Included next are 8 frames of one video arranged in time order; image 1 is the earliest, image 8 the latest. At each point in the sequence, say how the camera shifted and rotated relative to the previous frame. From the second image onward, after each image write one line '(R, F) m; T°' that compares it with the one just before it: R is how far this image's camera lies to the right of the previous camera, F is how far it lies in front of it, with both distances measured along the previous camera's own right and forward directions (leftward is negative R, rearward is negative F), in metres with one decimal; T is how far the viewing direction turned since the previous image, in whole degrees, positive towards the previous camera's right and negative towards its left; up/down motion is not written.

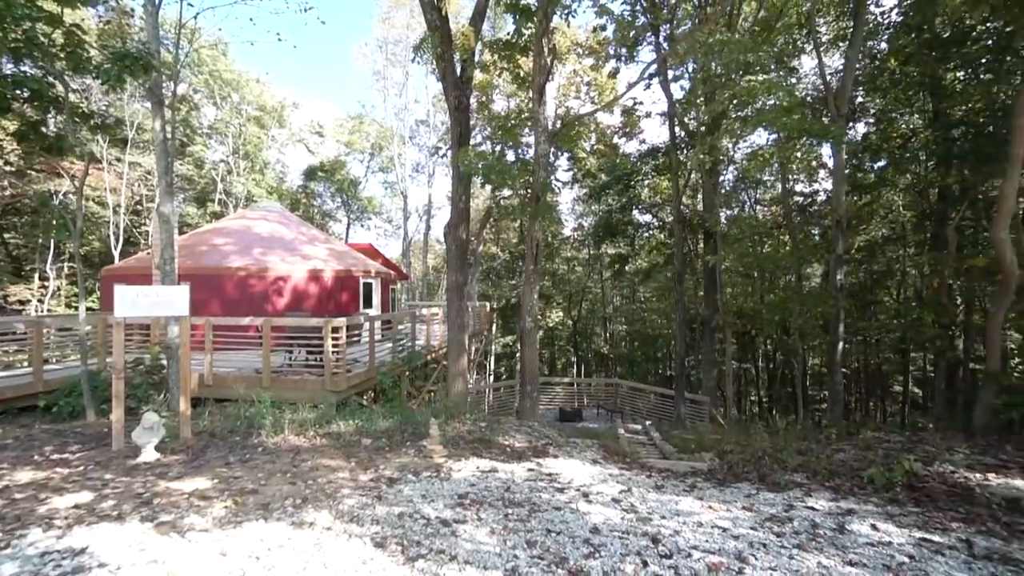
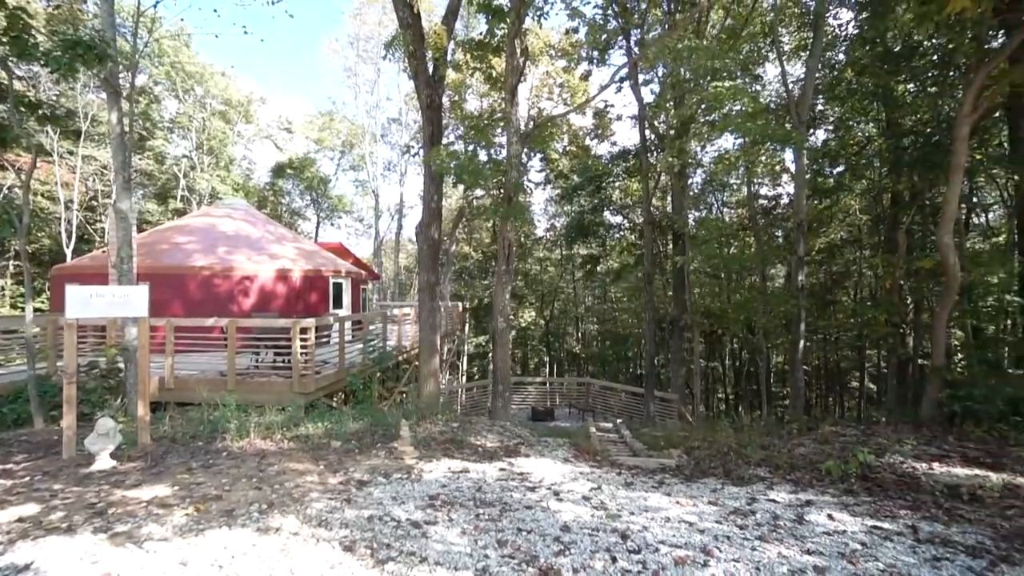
(0.0, 0.0) m; +3°
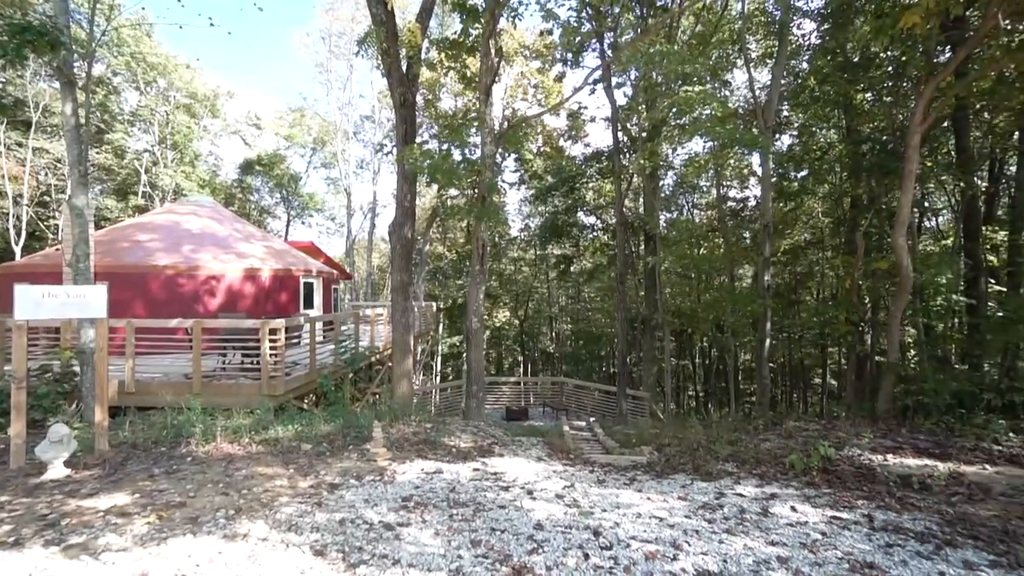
(0.0, 0.0) m; +3°
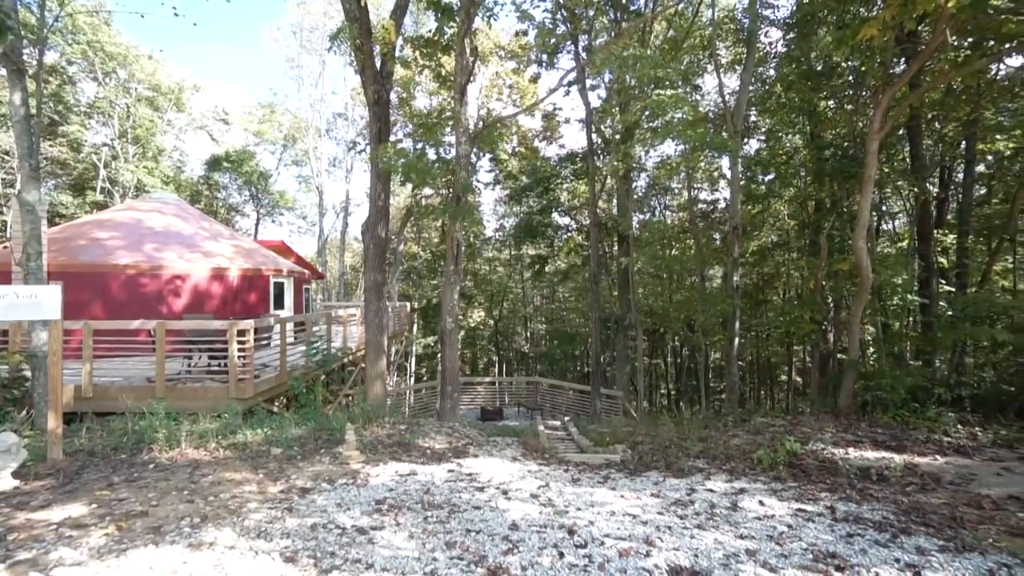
(0.0, 0.0) m; +3°
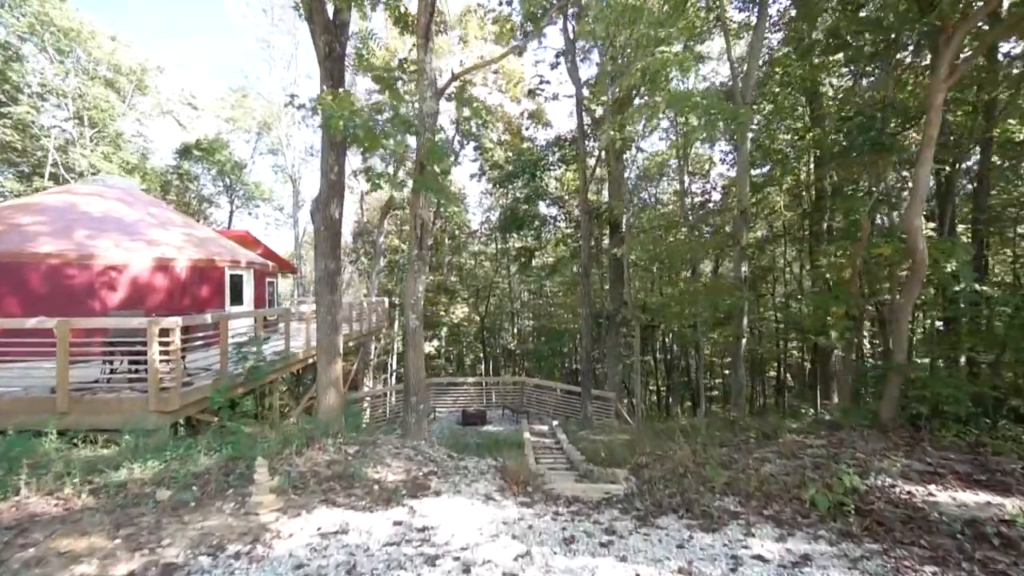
(+0.1, +1.2) m; +1°
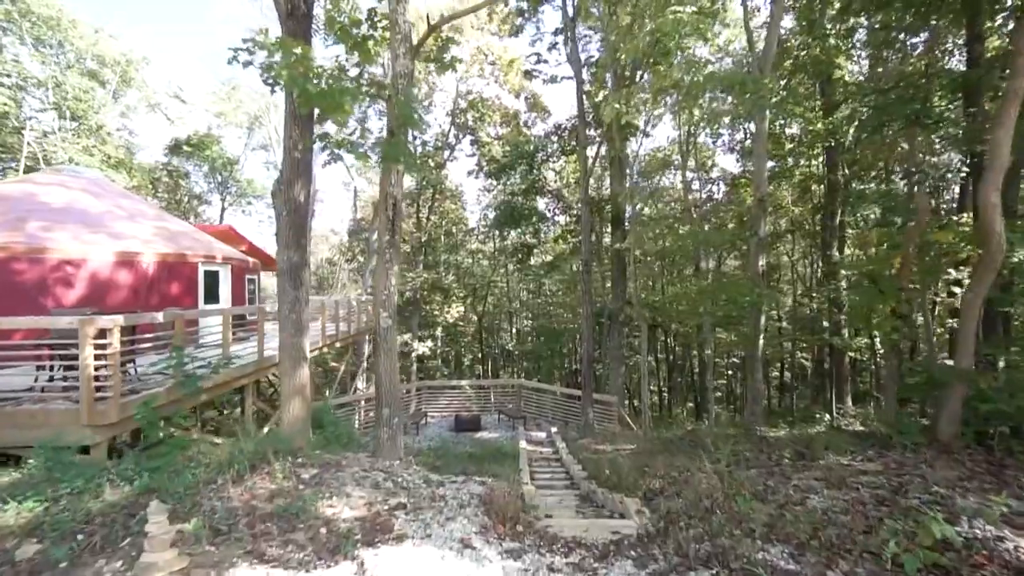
(+0.1, +0.8) m; 0°
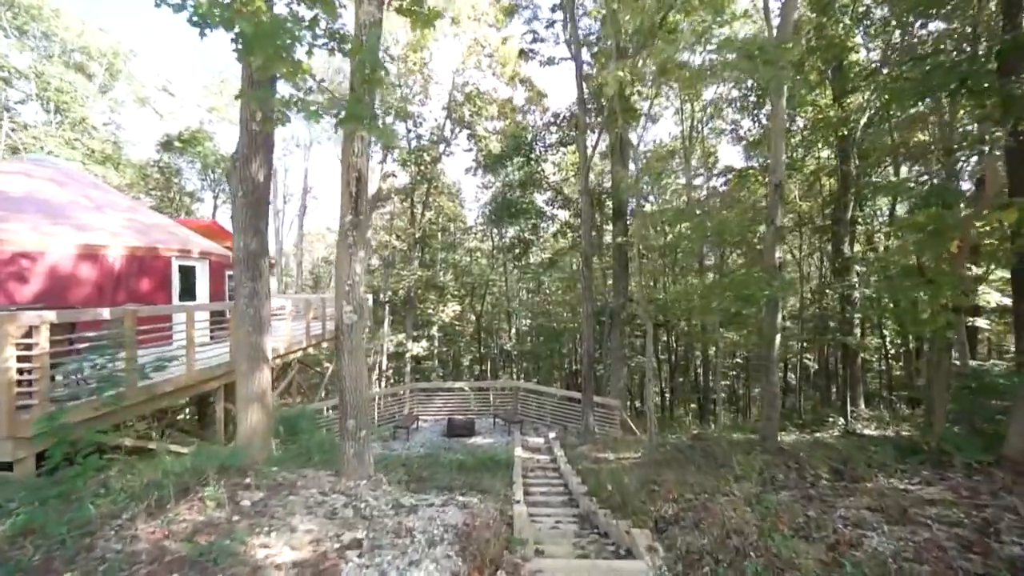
(+0.1, +0.7) m; 0°
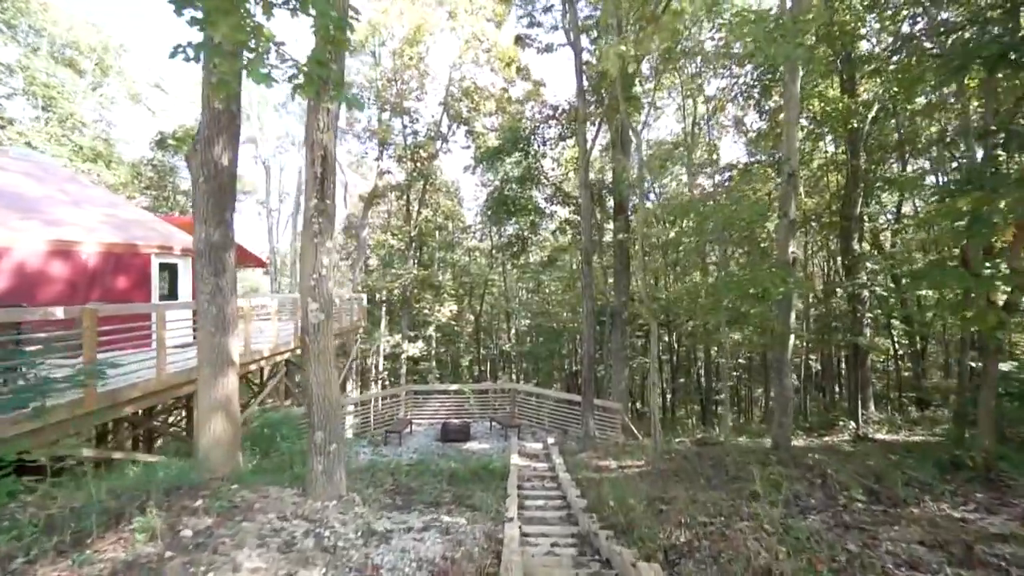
(+0.1, +0.5) m; 0°
